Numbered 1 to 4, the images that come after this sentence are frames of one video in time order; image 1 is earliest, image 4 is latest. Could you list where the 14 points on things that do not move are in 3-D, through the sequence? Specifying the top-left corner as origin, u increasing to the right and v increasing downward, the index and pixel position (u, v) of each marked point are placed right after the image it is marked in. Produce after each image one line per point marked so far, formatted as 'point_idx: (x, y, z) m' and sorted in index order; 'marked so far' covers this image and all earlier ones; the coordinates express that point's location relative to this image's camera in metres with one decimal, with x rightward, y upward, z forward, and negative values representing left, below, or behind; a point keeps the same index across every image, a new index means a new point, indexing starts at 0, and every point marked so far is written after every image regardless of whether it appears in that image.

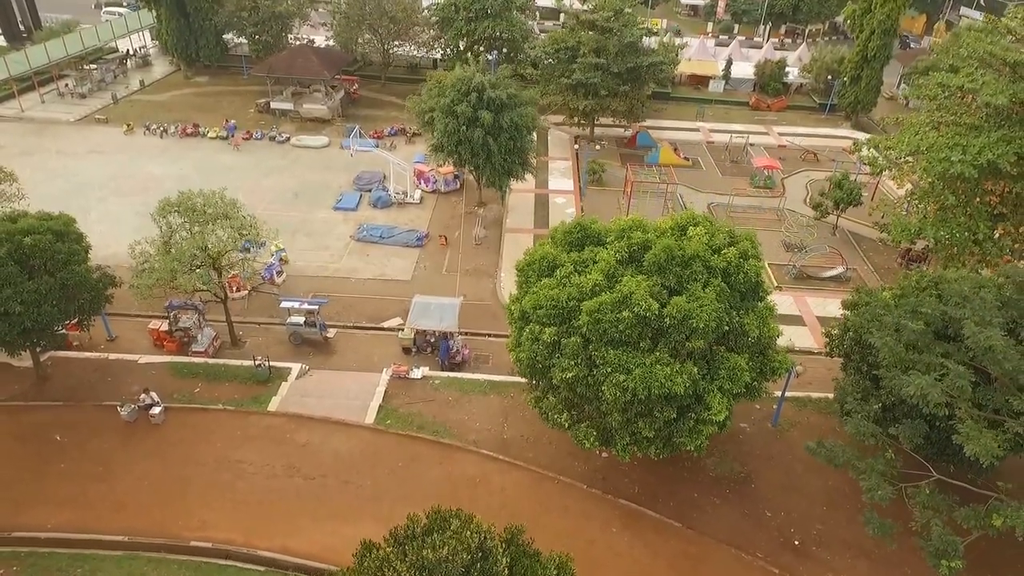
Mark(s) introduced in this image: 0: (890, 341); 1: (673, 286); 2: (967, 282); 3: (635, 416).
0: (+9.0, -1.3, +14.8) m
1: (+3.9, 0.0, +15.2) m
2: (+11.3, +0.1, +15.6) m
3: (+2.9, -3.0, +14.8) m
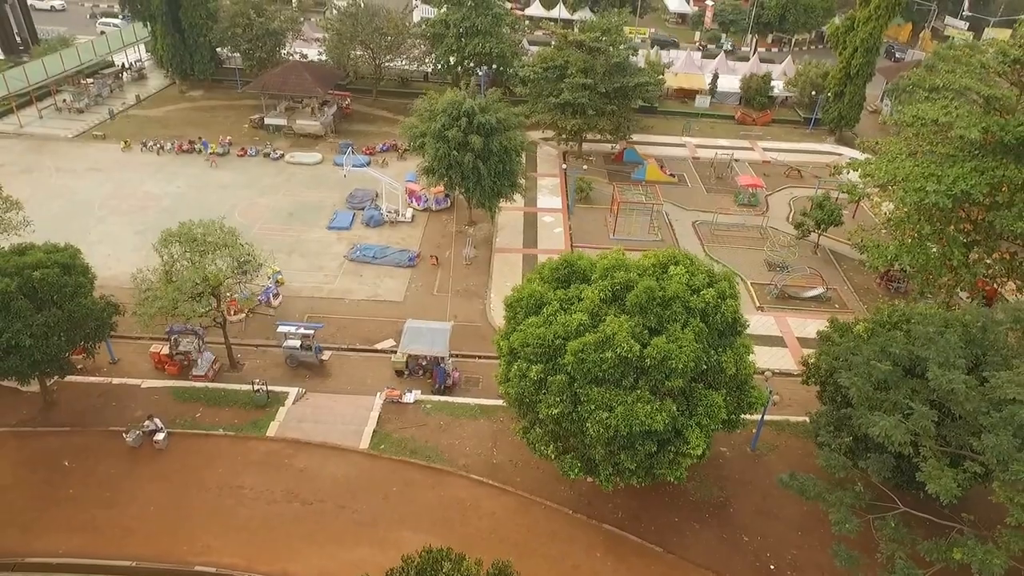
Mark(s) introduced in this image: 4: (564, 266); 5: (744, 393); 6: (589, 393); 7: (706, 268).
0: (+8.7, -2.3, +15.7) m
1: (+3.6, -1.0, +16.0) m
2: (+11.0, -0.9, +16.4) m
3: (+2.6, -4.0, +15.6) m
4: (+1.5, +0.6, +17.8) m
5: (+6.2, -2.8, +16.6) m
6: (+1.9, -2.6, +15.4) m
7: (+5.3, +0.5, +17.3) m
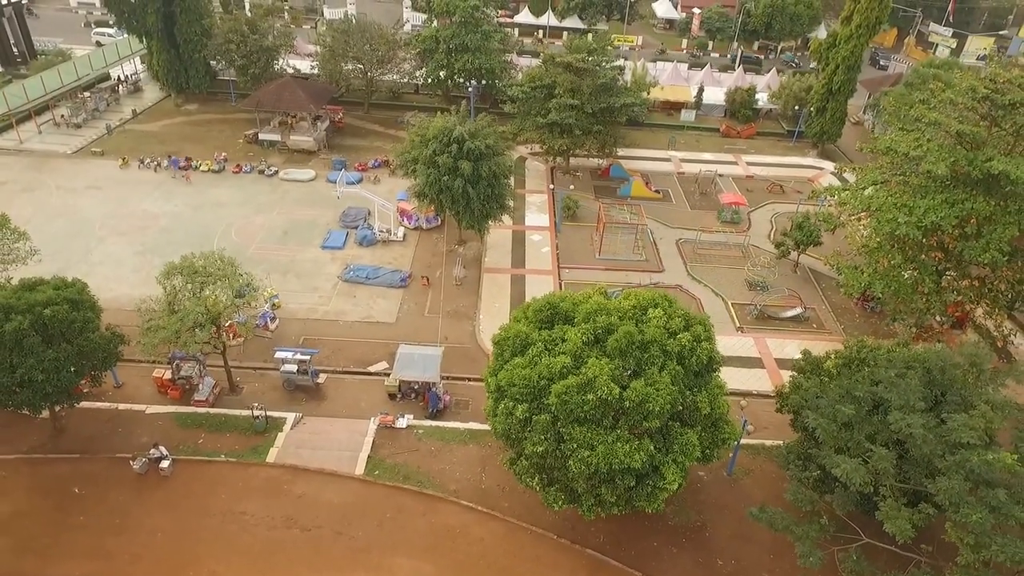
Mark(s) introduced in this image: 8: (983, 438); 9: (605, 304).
0: (+8.3, -3.5, +16.8) m
1: (+3.3, -2.2, +17.0) m
2: (+10.7, -2.0, +17.5) m
3: (+2.3, -5.2, +16.7) m
4: (+1.1, -0.5, +18.7) m
5: (+5.8, -4.0, +17.7) m
6: (+1.5, -3.8, +16.4) m
7: (+5.0, -0.6, +18.3) m
8: (+11.4, -3.6, +15.2) m
9: (+2.7, -0.5, +18.3) m
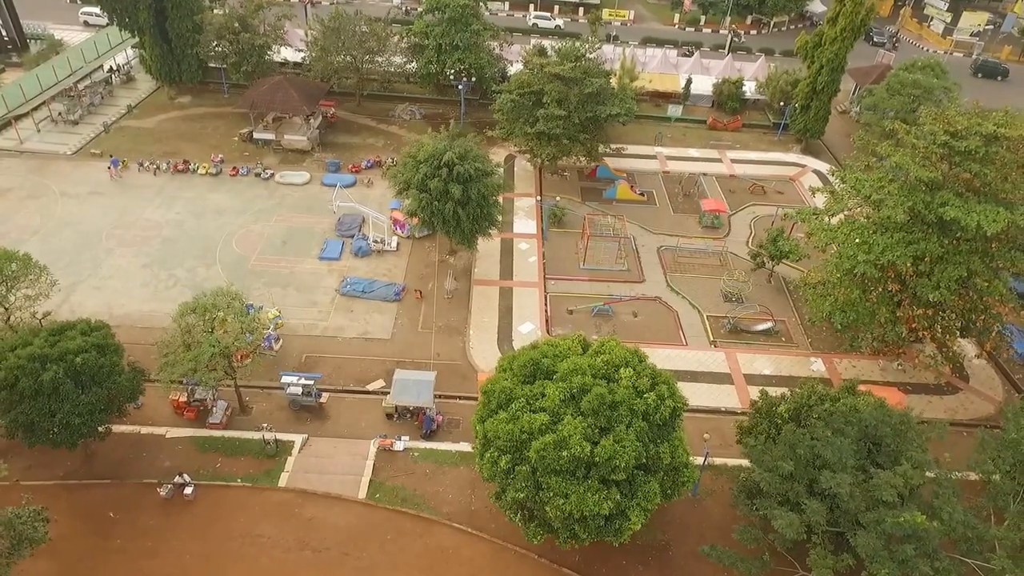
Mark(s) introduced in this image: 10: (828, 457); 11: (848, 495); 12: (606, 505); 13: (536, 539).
0: (+7.8, -5.5, +19.1) m
1: (+2.8, -4.2, +19.1) m
2: (+10.2, -4.0, +19.6) m
3: (+1.8, -7.2, +19.1) m
4: (+0.6, -2.4, +20.6) m
5: (+5.3, -5.9, +20.0) m
6: (+1.1, -5.8, +18.7) m
7: (+4.5, -2.5, +20.3) m
8: (+10.9, -5.8, +17.5) m
9: (+2.2, -2.4, +20.2) m
10: (+9.3, -5.0, +18.5) m
11: (+9.4, -5.8, +17.6) m
12: (+2.7, -6.4, +18.3) m
13: (+0.7, -7.9, +19.6) m
